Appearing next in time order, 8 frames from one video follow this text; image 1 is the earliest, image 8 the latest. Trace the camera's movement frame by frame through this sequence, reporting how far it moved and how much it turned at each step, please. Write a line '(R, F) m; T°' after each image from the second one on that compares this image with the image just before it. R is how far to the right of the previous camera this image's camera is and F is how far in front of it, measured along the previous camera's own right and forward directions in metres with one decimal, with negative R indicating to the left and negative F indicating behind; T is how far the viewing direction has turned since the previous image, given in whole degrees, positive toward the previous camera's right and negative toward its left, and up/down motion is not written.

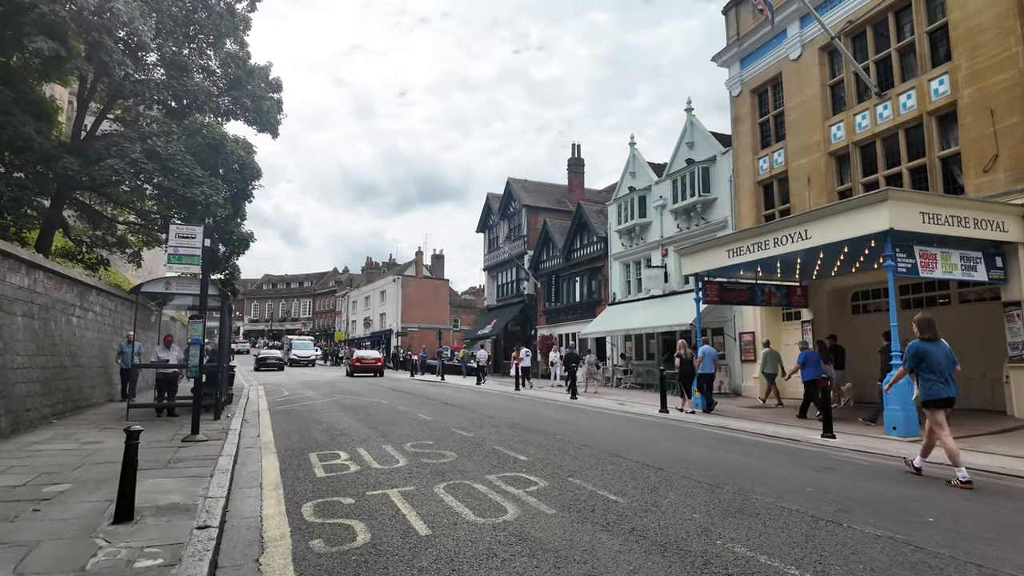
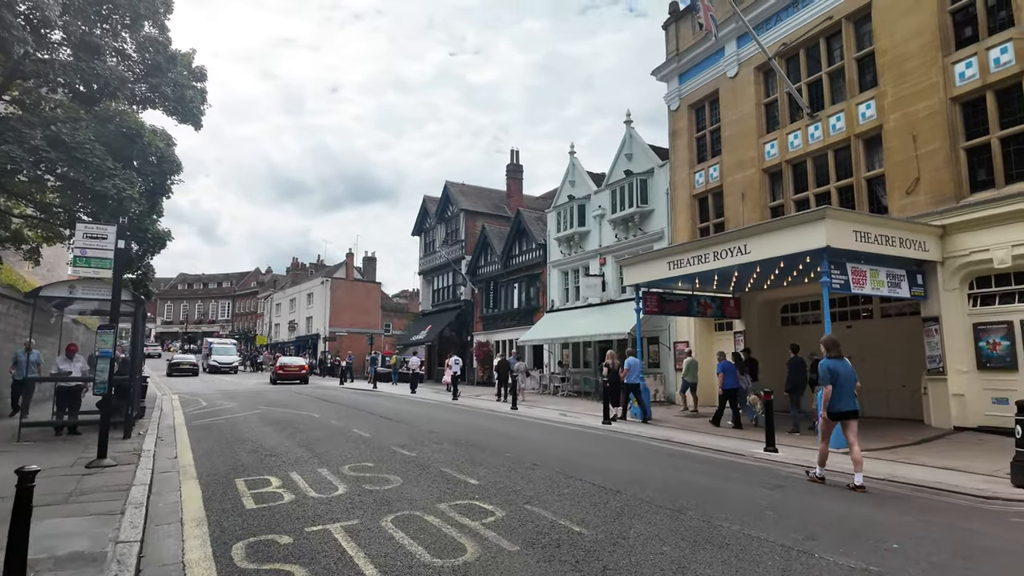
(-0.3, +0.4) m; +7°
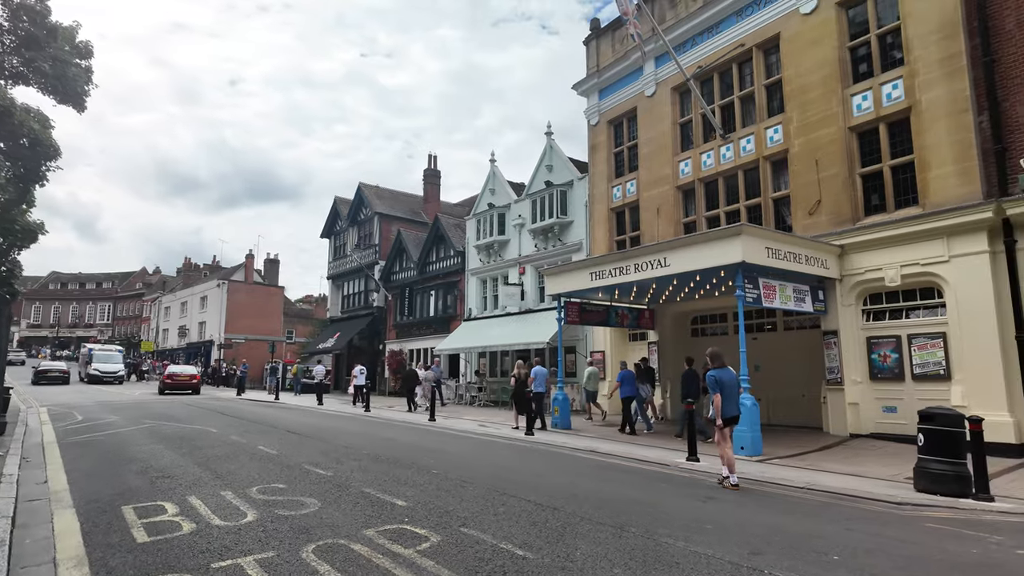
(-0.3, +0.4) m; +9°
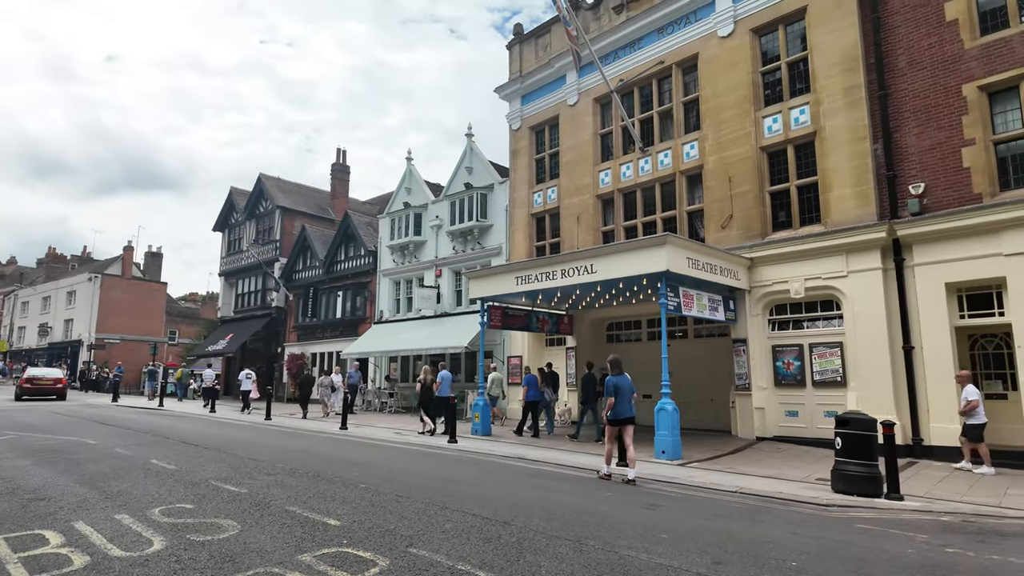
(-0.5, +0.4) m; +9°
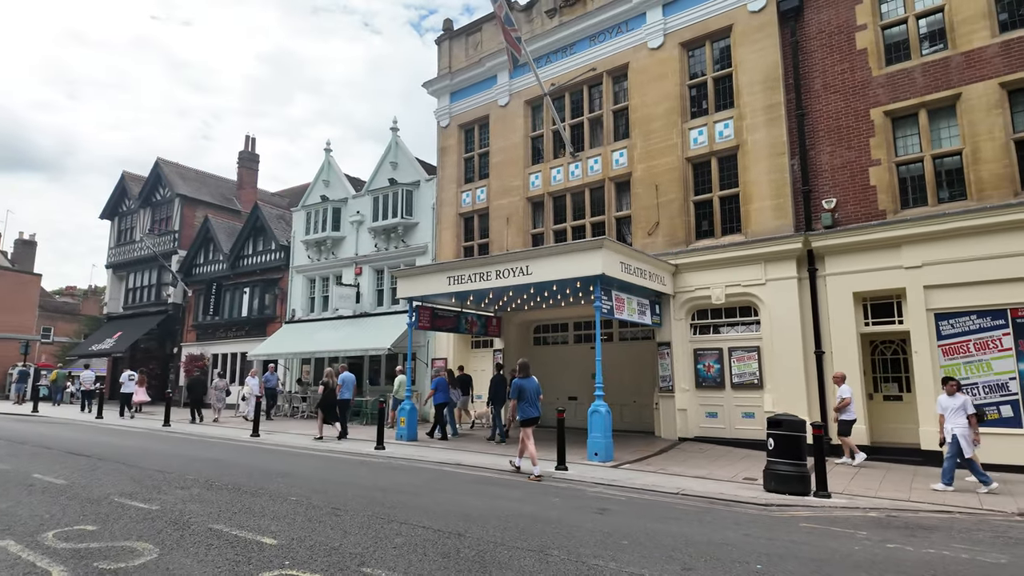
(-0.5, +0.3) m; +9°
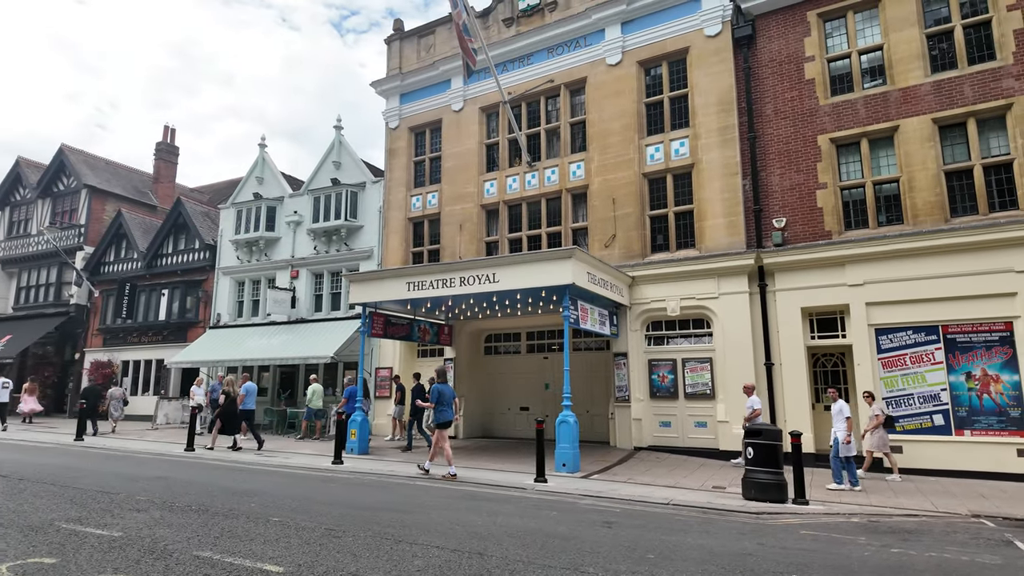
(-1.0, +0.3) m; +8°
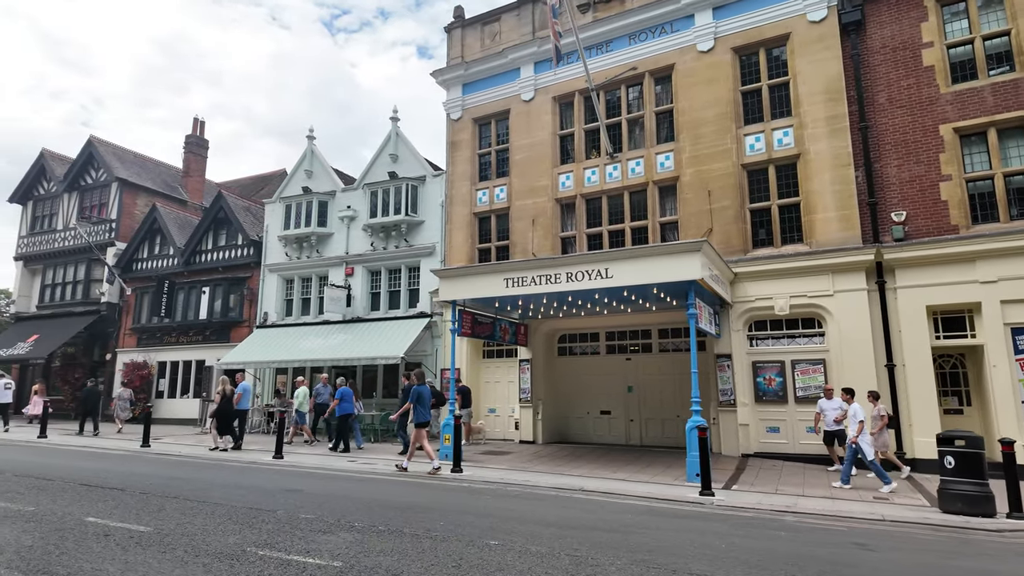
(-2.5, +0.9) m; +1°
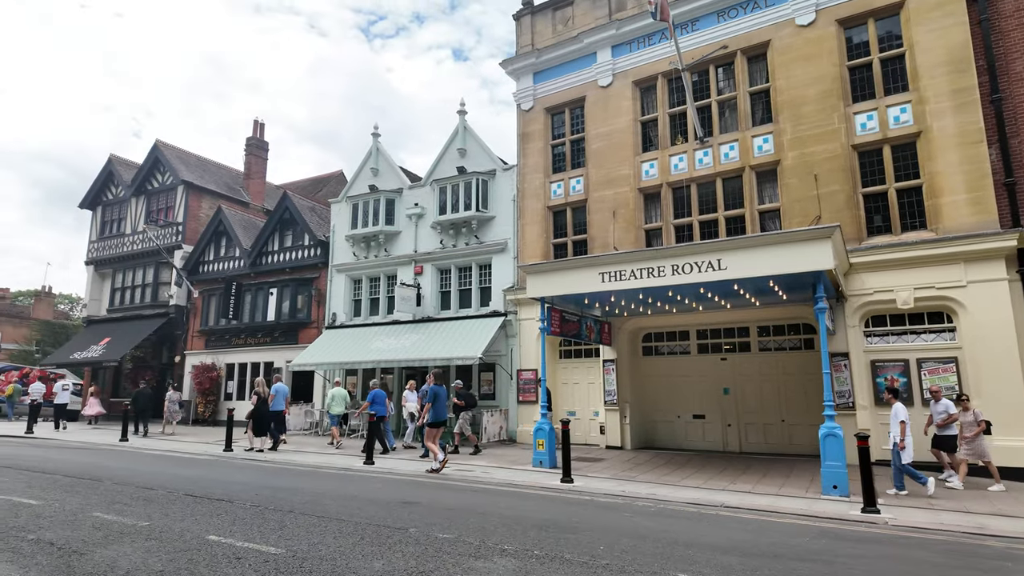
(-1.2, +0.8) m; -4°
